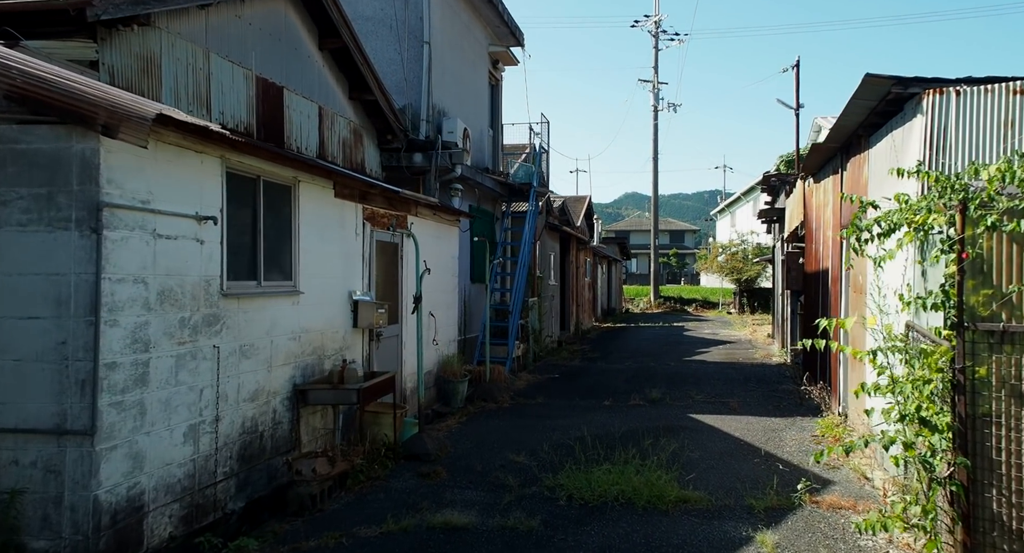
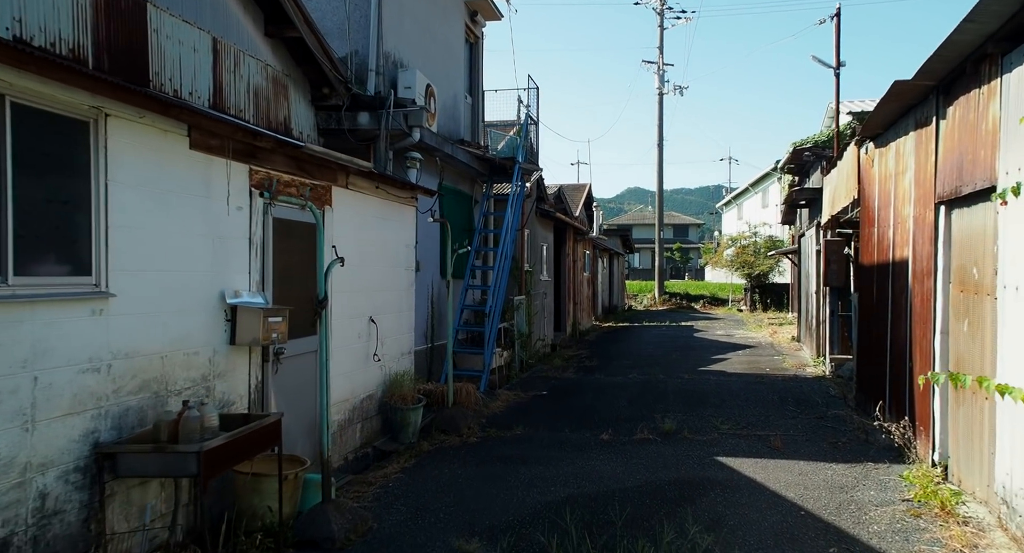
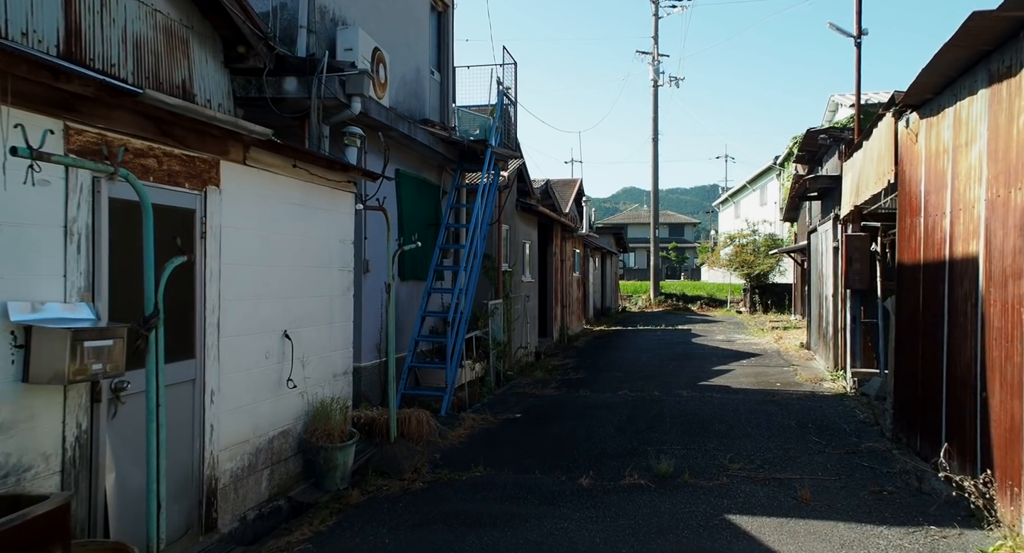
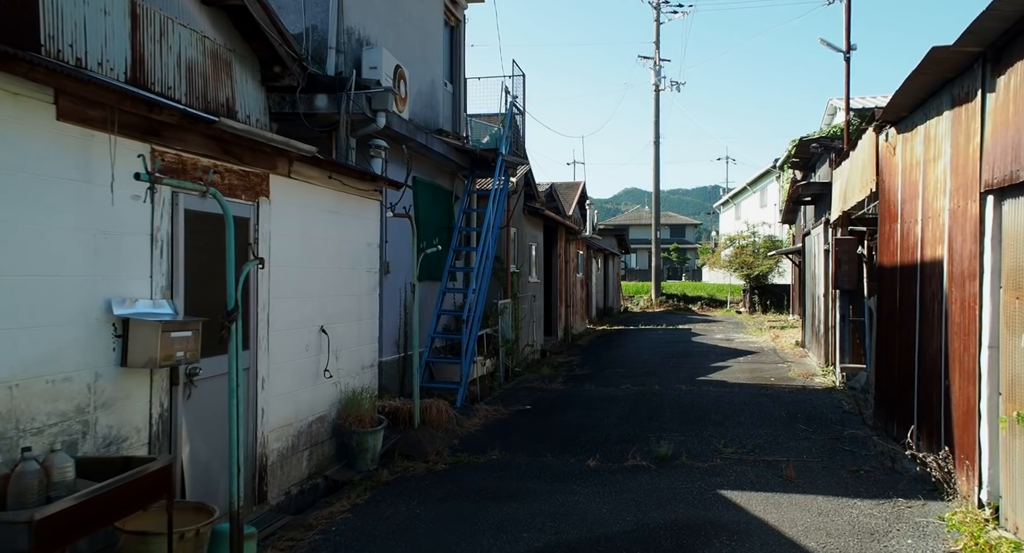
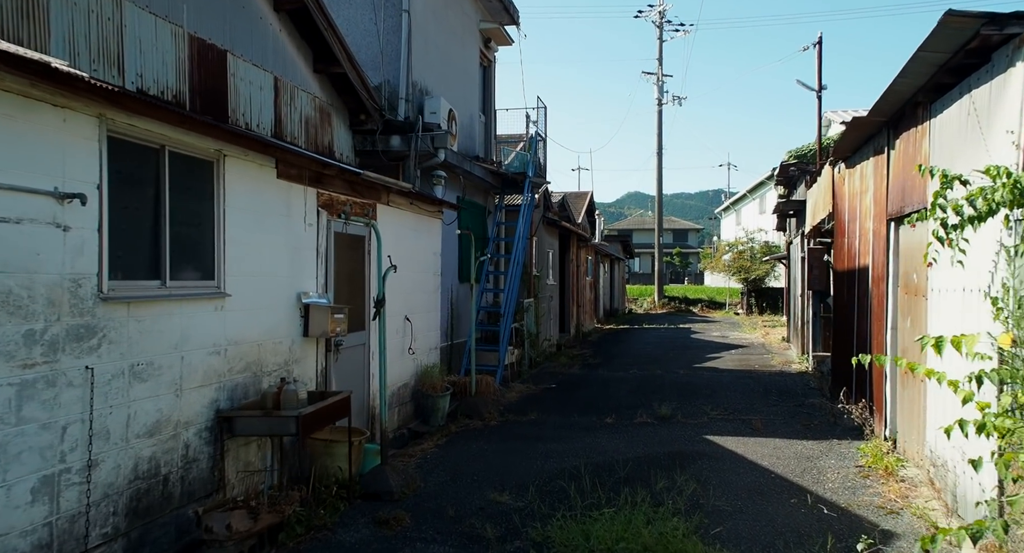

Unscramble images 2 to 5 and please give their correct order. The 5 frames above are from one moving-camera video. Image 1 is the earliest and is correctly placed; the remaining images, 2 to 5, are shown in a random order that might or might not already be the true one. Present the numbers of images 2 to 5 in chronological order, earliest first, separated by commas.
5, 2, 4, 3
